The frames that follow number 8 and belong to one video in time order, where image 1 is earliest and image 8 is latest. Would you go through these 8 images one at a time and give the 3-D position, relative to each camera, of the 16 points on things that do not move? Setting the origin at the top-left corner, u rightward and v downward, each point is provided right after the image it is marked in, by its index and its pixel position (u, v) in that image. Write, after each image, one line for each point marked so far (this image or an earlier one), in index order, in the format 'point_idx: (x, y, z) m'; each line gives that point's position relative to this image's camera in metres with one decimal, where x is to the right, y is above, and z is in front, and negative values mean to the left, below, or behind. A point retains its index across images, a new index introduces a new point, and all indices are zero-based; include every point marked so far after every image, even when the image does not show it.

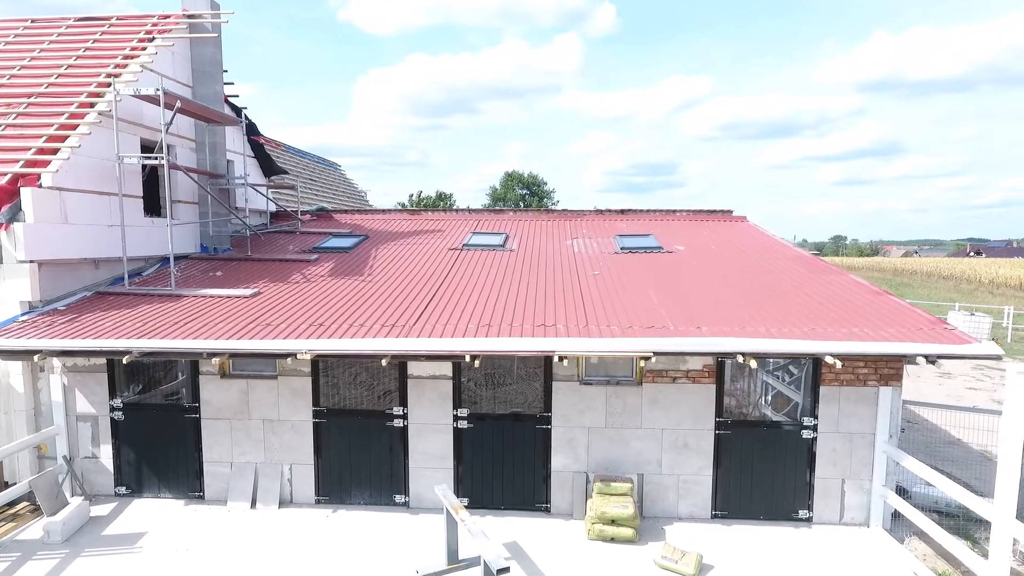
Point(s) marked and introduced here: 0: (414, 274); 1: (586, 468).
0: (-1.5, +0.2, +9.0) m
1: (+0.8, -2.0, +6.8) m
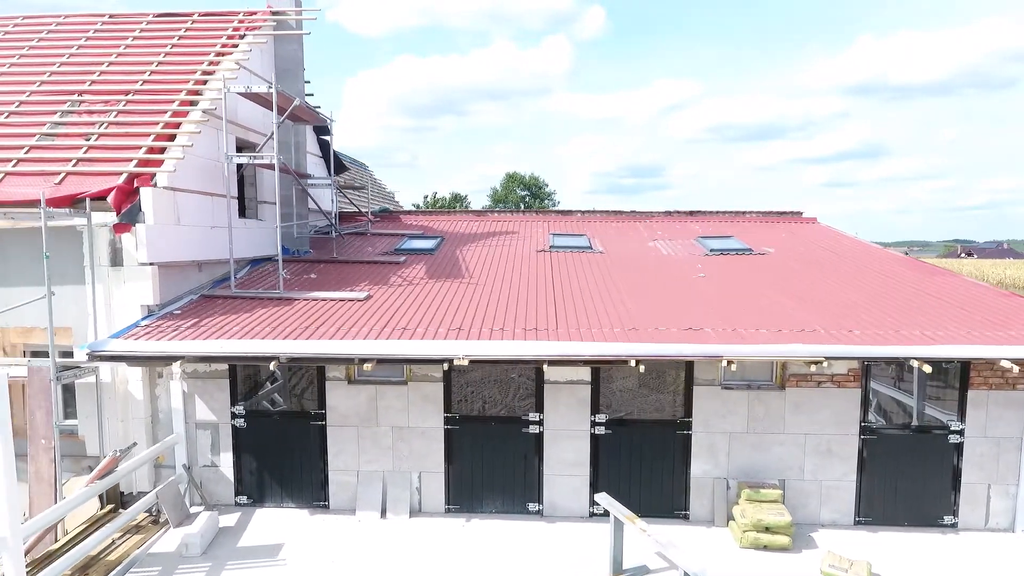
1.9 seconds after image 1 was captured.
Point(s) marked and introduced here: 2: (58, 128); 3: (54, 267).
0: (0.0, +0.2, +8.9) m
1: (+2.4, -2.1, +6.7) m
2: (-5.7, +2.0, +7.6) m
3: (-5.1, +0.2, +6.7) m
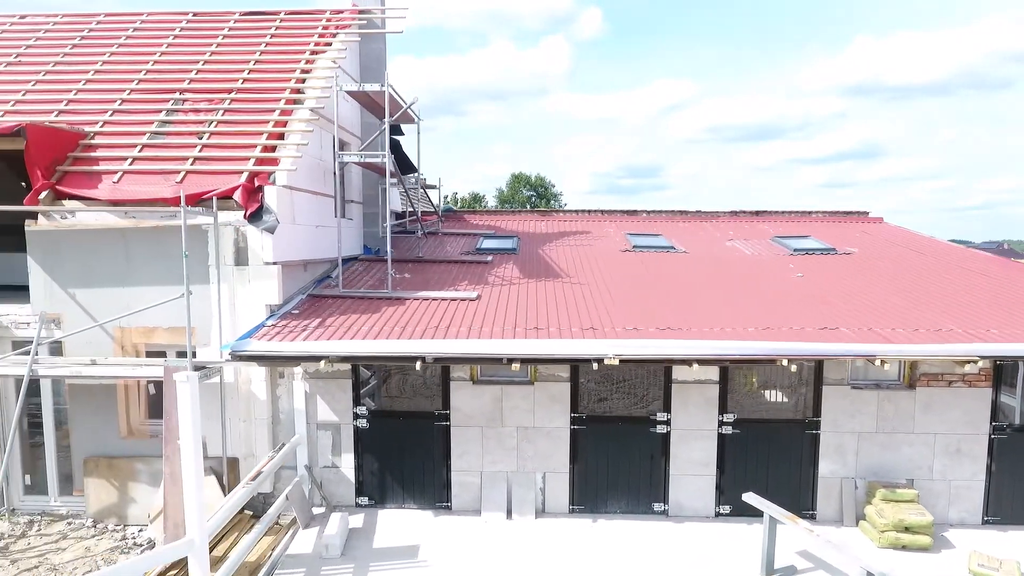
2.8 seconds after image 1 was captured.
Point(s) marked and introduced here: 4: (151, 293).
0: (+1.4, +0.2, +8.8) m
1: (+3.8, -2.0, +6.7) m
2: (-4.3, +2.0, +7.6) m
3: (-3.7, +0.2, +6.7) m
4: (-4.0, -0.1, +6.7) m
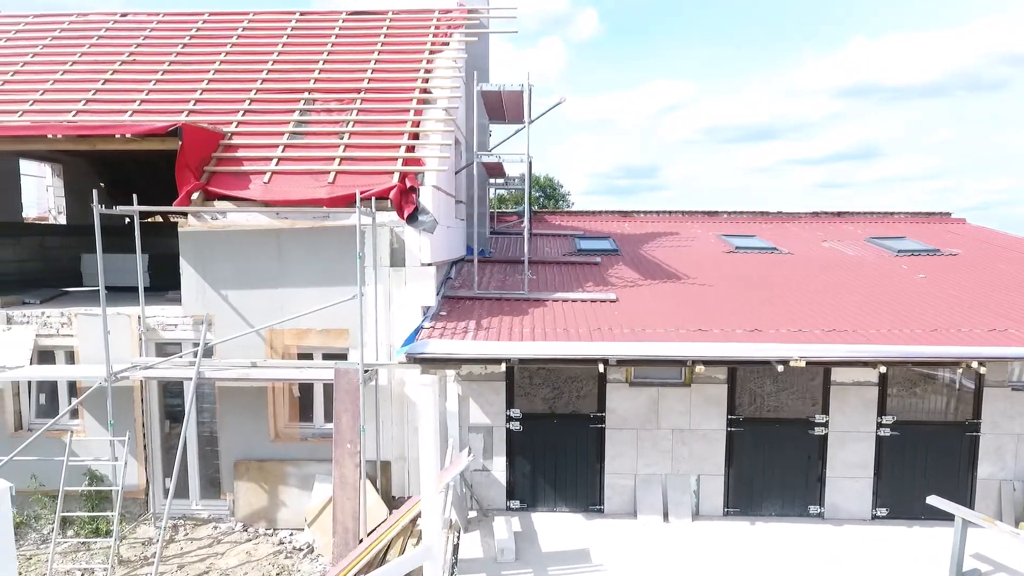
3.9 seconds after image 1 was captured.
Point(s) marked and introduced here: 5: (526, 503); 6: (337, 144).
0: (+3.1, +0.2, +8.8) m
1: (+5.5, -2.1, +6.6) m
2: (-2.6, +2.0, +7.5) m
3: (-2.0, +0.2, +6.6) m
4: (-2.3, -0.1, +6.6) m
5: (+0.2, -2.4, +6.9) m
6: (-2.1, +1.7, +7.2) m
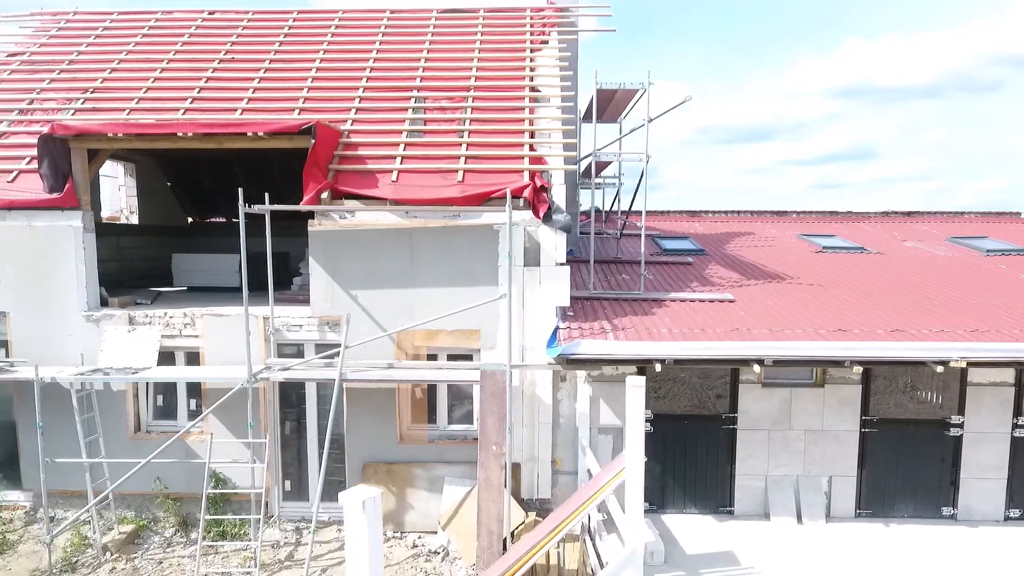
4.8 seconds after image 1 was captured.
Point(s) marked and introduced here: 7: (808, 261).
0: (+4.6, +0.2, +8.8) m
1: (+7.0, -2.1, +6.6) m
2: (-1.1, +2.0, +7.4) m
3: (-0.5, +0.2, +6.5) m
4: (-0.8, -0.1, +6.5) m
5: (+1.6, -2.4, +6.8) m
6: (-0.6, +1.7, +7.2) m
7: (+4.6, +0.4, +9.4) m
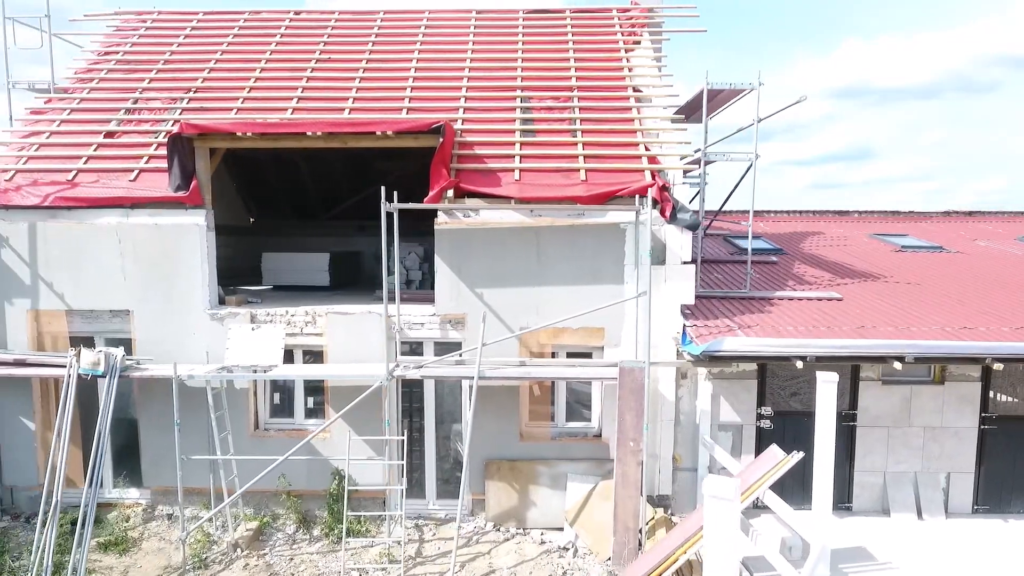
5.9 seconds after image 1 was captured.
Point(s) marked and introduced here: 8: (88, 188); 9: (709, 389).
0: (+5.9, +0.2, +8.8) m
1: (+8.3, -2.0, +6.7) m
2: (+0.2, +2.0, +7.5) m
3: (+0.9, +0.2, +6.6) m
4: (+0.6, -0.1, +6.6) m
5: (+3.0, -2.4, +6.9) m
6: (+0.7, +1.7, +7.2) m
7: (+6.0, +0.4, +9.5) m
8: (-4.7, +1.1, +6.7) m
9: (+2.2, -1.1, +6.7) m
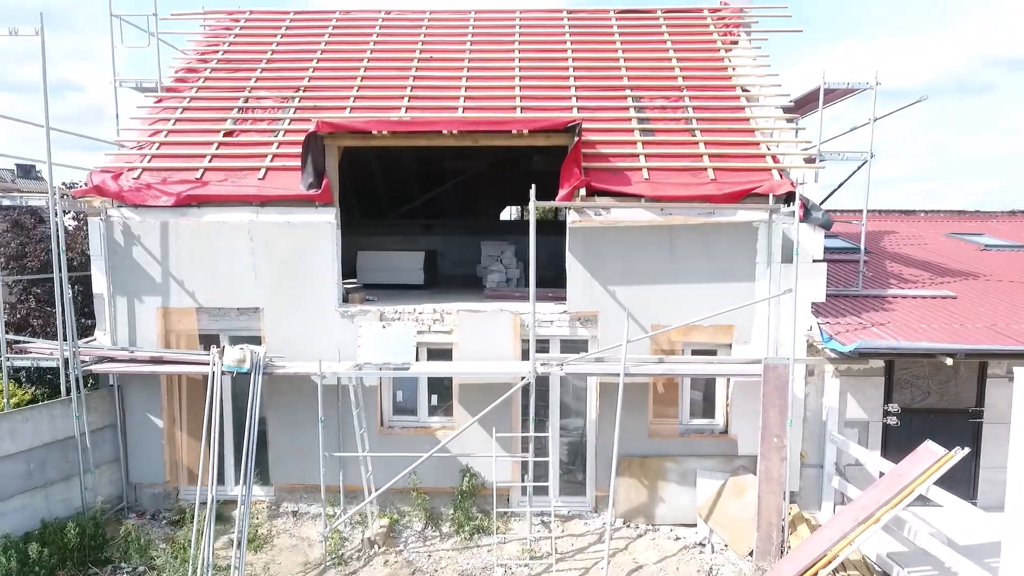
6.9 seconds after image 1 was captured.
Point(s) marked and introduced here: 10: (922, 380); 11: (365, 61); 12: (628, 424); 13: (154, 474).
0: (+7.4, +0.2, +8.9) m
1: (+9.8, -2.0, +6.8) m
2: (+1.7, +2.1, +7.5) m
3: (+2.3, +0.3, +6.6) m
4: (+2.0, 0.0, +6.6) m
5: (+4.4, -2.4, +6.9) m
6: (+2.2, +1.8, +7.2) m
7: (+7.4, +0.5, +9.6) m
8: (-3.3, +1.1, +6.7) m
9: (+3.7, -1.1, +6.8) m
10: (+4.7, -1.1, +6.8) m
11: (-2.1, +3.2, +8.6) m
12: (+1.3, -1.5, +6.8) m
13: (-4.3, -2.2, +7.2) m
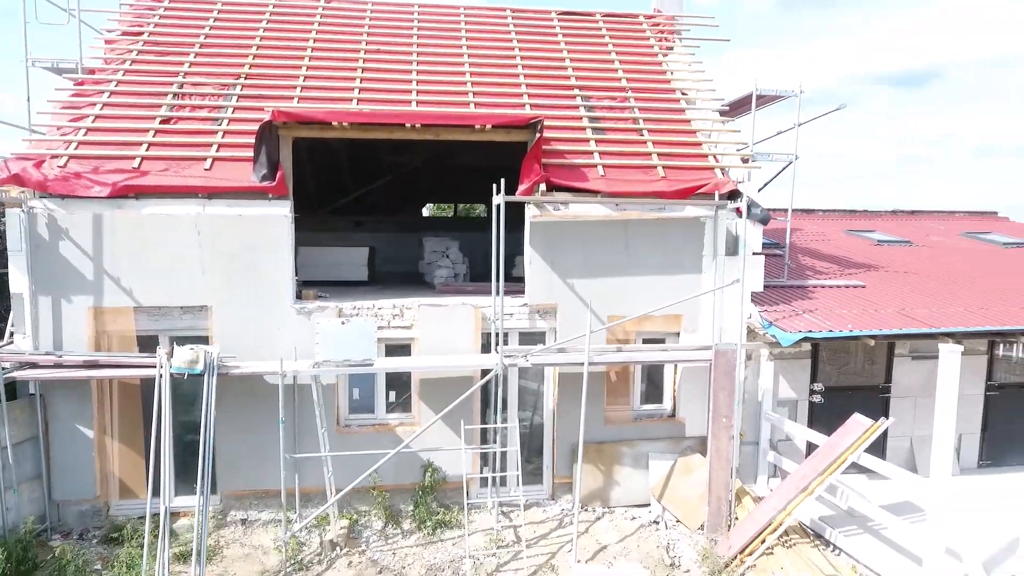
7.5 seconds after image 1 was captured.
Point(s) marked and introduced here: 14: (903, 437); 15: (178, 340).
0: (+6.5, +0.4, +10.0) m
1: (+9.3, -1.8, +8.3) m
2: (+1.1, +2.1, +7.8) m
3: (+1.9, +0.4, +7.0) m
4: (+1.6, +0.1, +7.0) m
5: (+3.9, -2.3, +7.7) m
6: (+1.6, +1.9, +7.6) m
7: (+6.5, +0.6, +10.7) m
8: (-3.7, +1.2, +6.3) m
9: (+3.2, -1.0, +7.4) m
10: (+4.2, -0.9, +7.6) m
11: (-2.8, +3.3, +8.3) m
12: (+0.9, -1.4, +7.1) m
13: (-4.7, -2.2, +6.6) m
14: (+5.0, -1.9, +7.8) m
15: (-3.7, -0.6, +6.6) m
